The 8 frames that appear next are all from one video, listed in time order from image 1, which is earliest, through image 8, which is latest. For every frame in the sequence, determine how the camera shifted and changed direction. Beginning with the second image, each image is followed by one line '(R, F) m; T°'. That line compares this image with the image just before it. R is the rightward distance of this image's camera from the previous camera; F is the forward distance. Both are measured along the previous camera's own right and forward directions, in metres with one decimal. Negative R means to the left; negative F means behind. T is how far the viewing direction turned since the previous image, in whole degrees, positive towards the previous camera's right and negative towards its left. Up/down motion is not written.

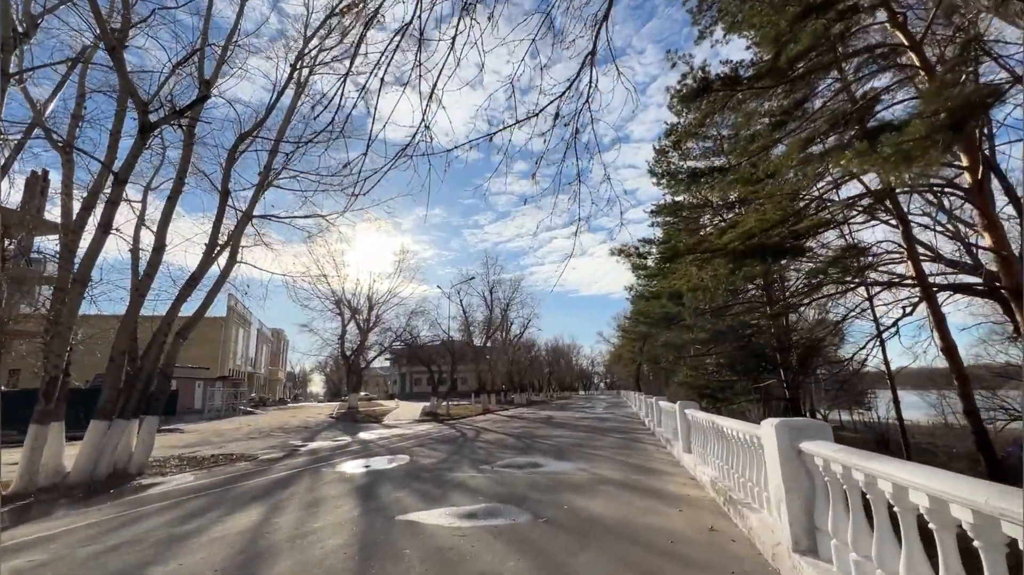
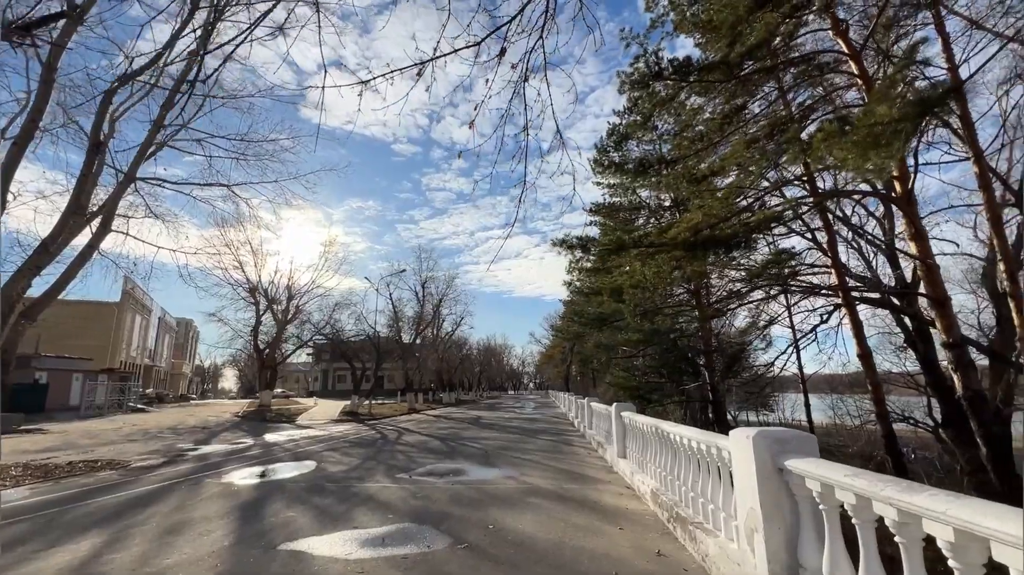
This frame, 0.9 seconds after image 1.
(+0.1, +0.8) m; +8°
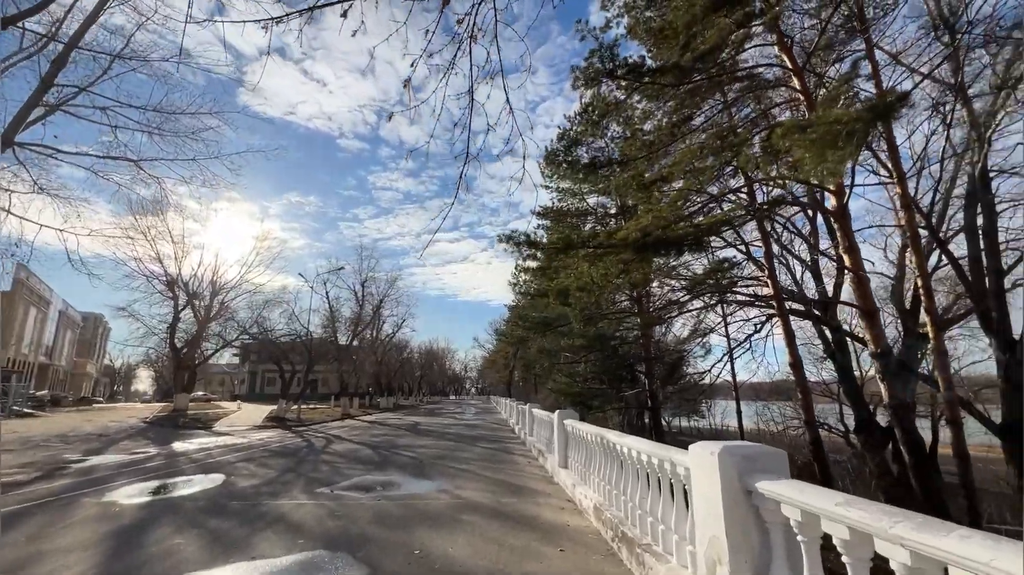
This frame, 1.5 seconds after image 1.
(+0.1, +0.4) m; +7°
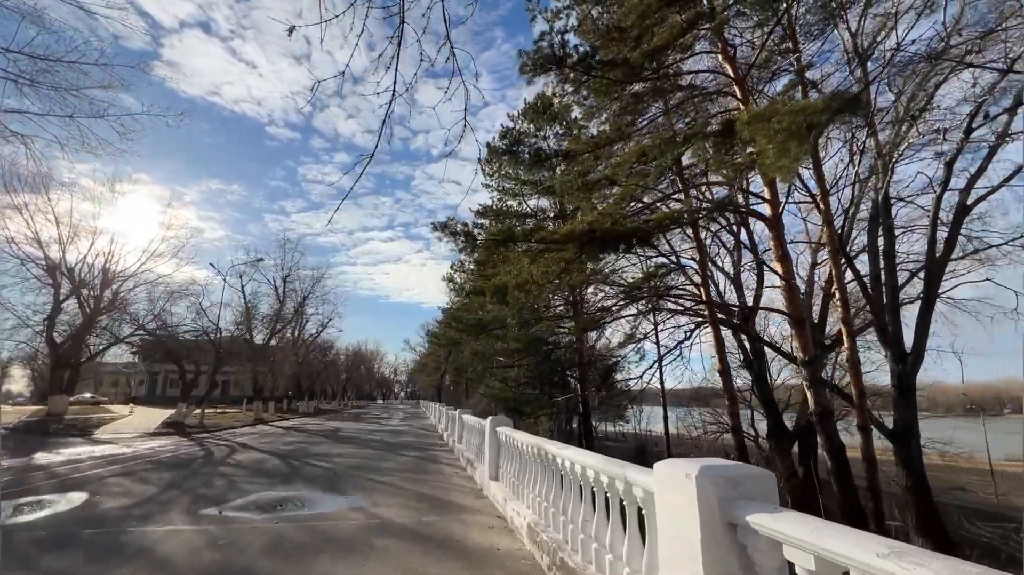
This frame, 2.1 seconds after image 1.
(0.0, +0.5) m; +8°
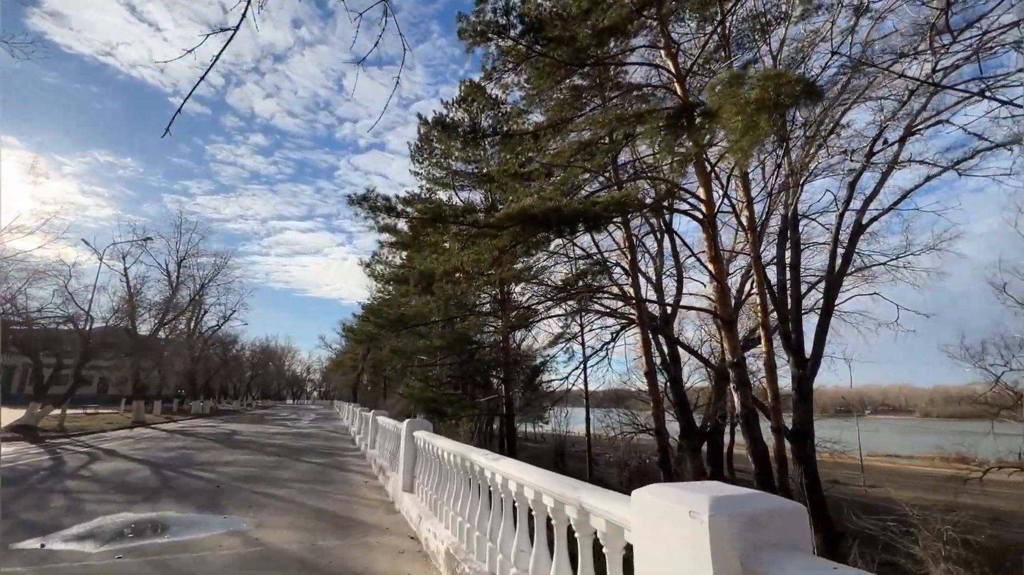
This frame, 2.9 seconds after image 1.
(0.0, +0.6) m; +9°
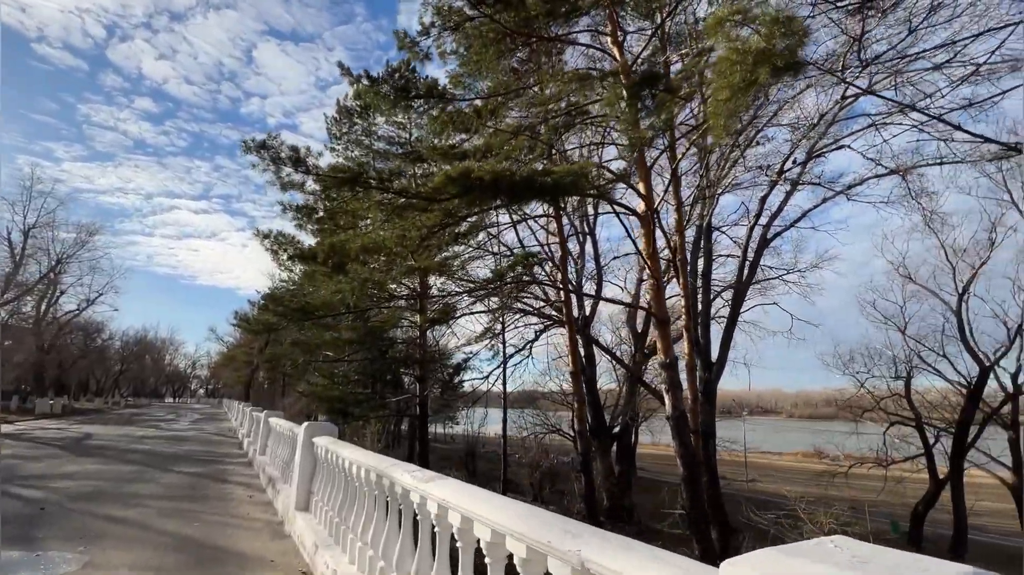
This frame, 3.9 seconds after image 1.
(-0.2, +0.7) m; +10°
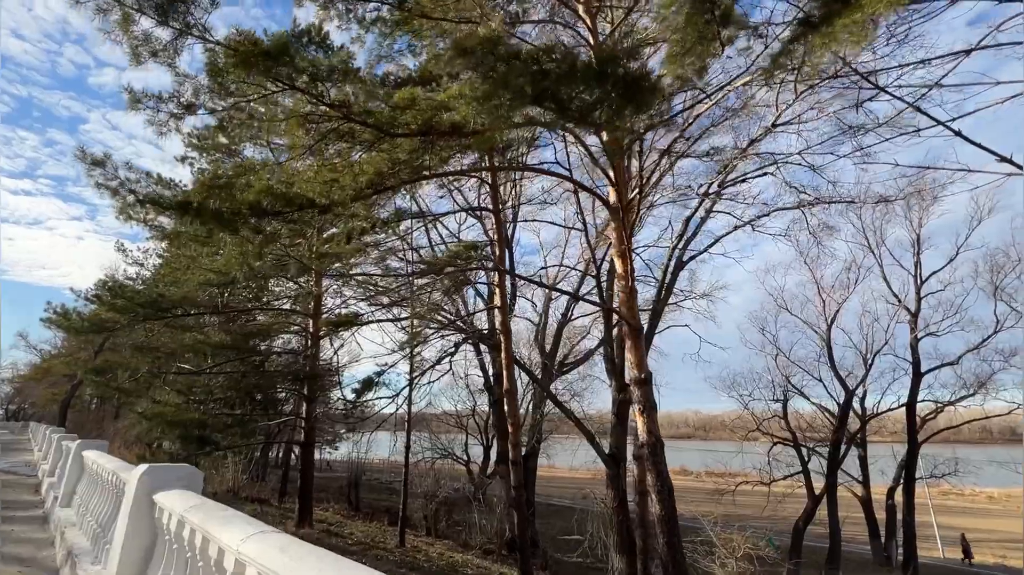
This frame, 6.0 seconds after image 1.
(-0.7, +1.6) m; +13°
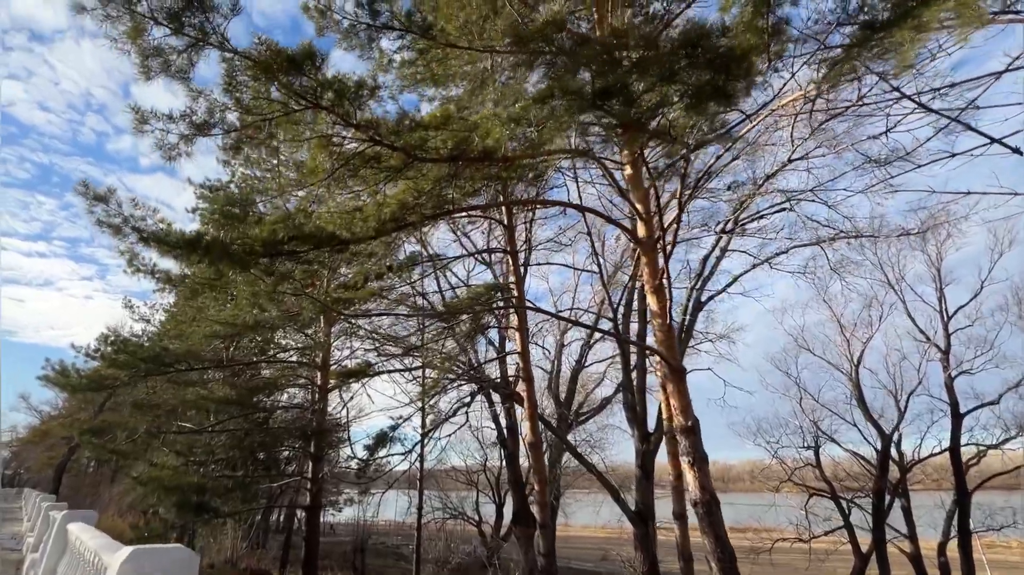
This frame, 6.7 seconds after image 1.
(-0.3, +0.4) m; 0°
